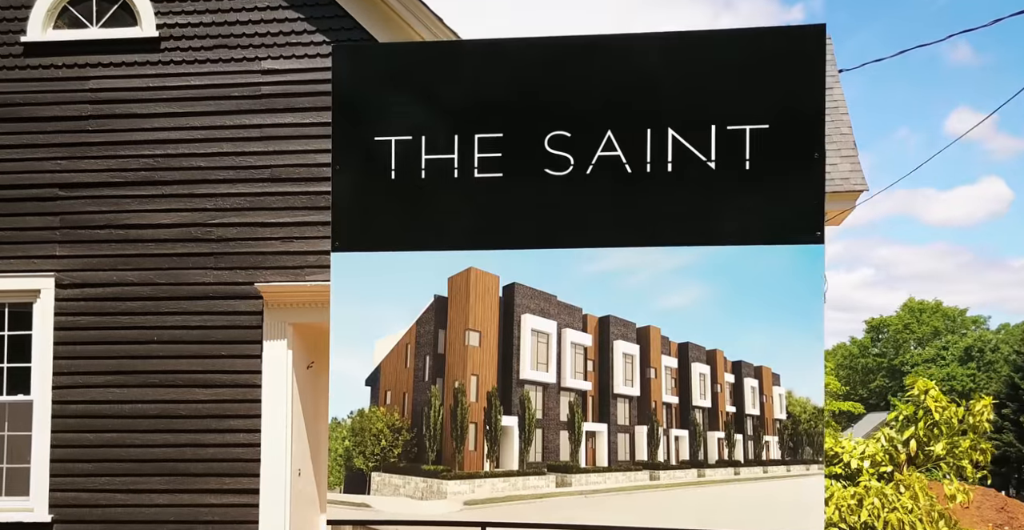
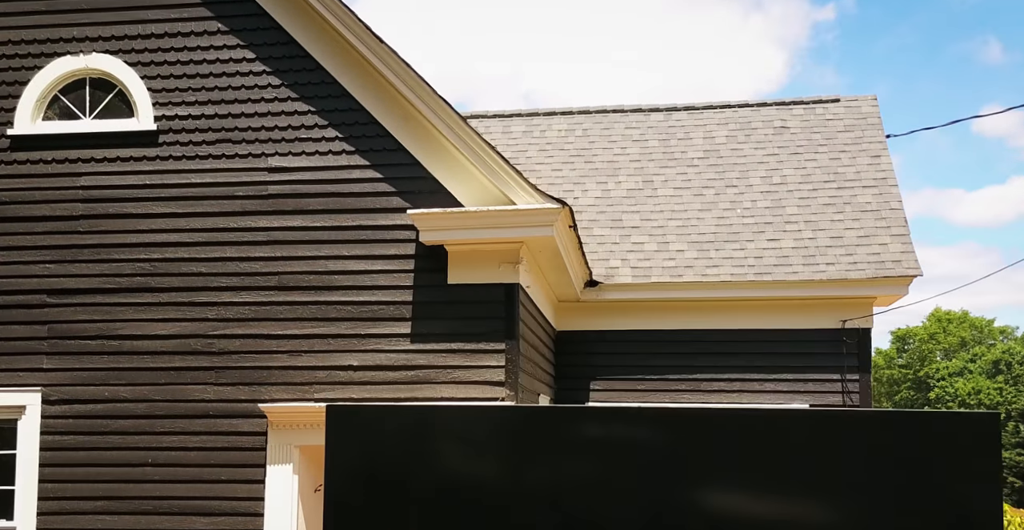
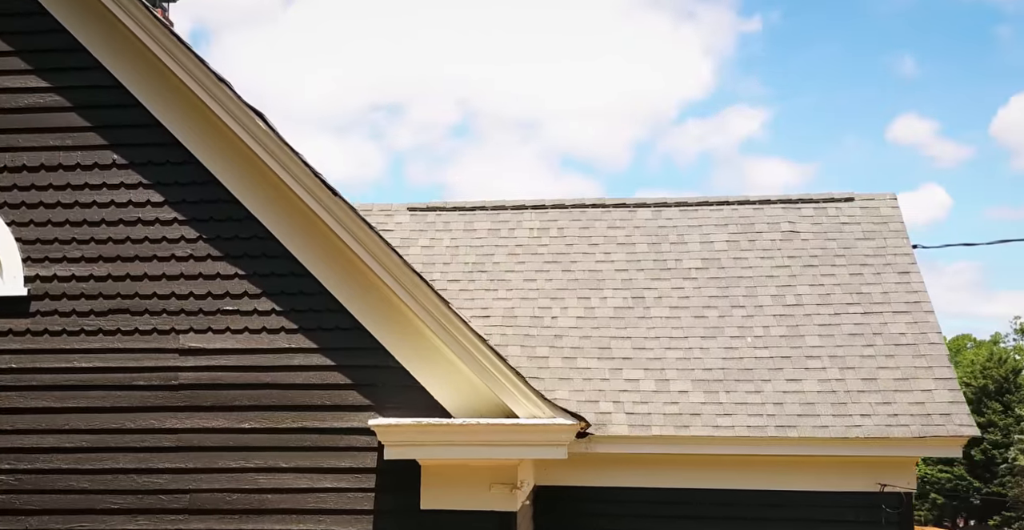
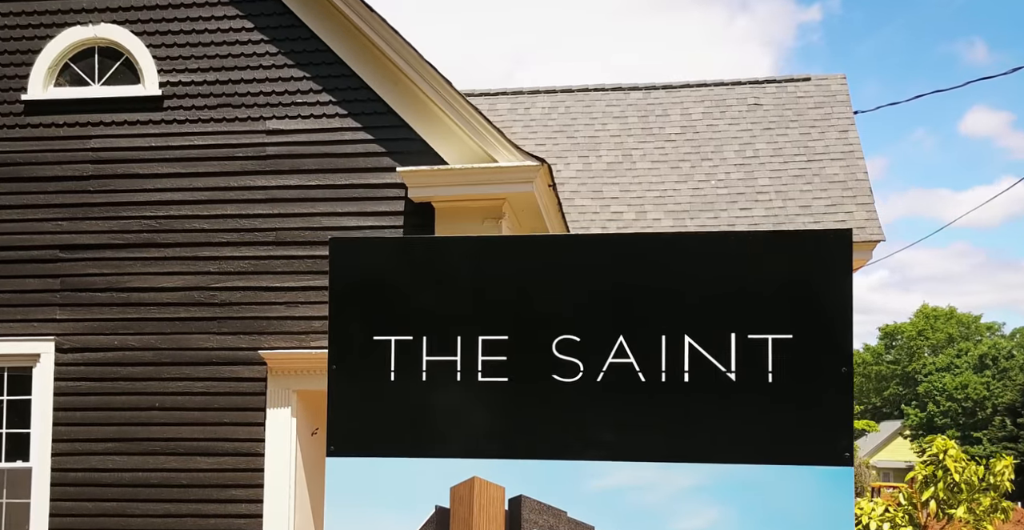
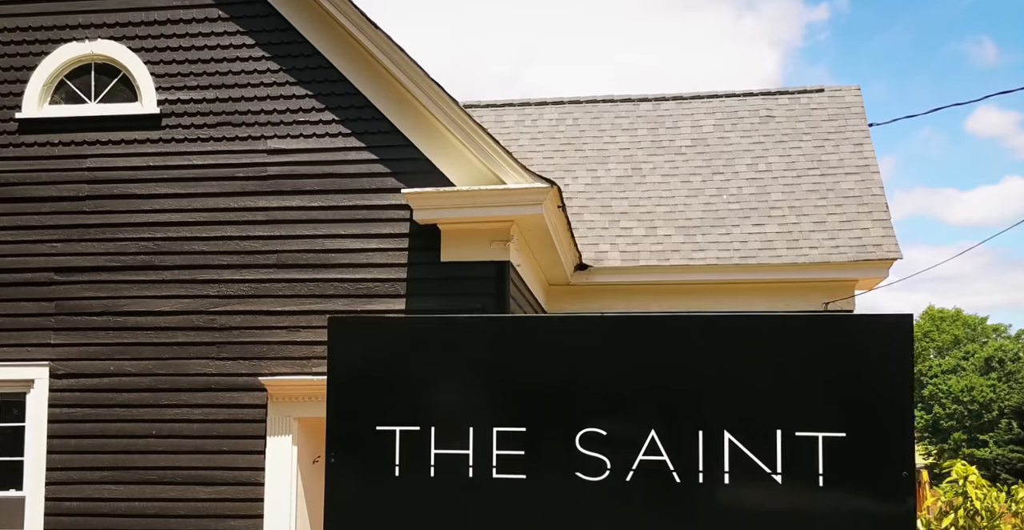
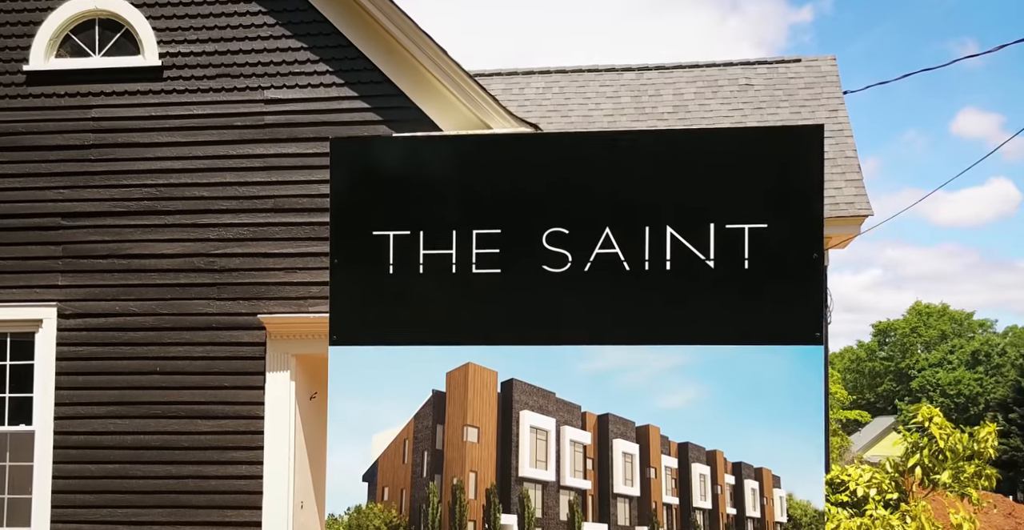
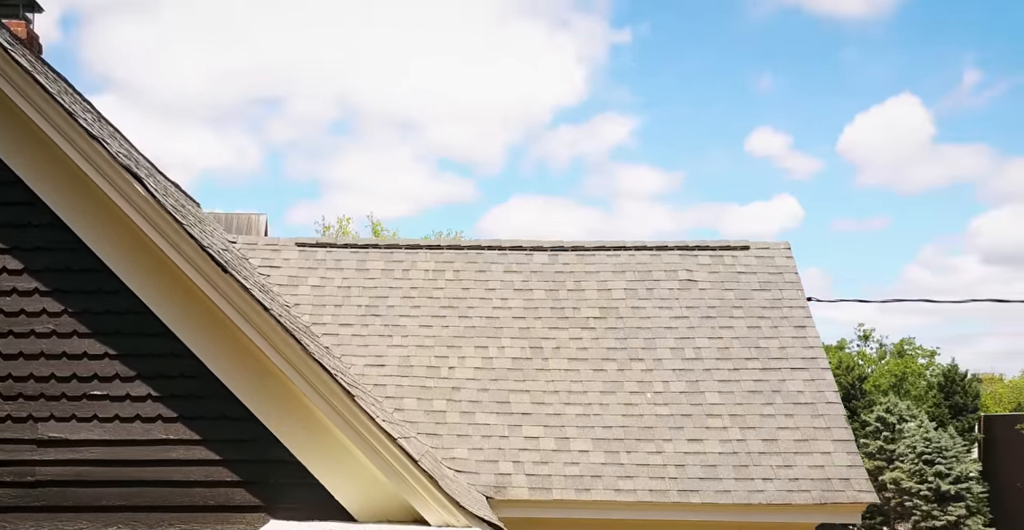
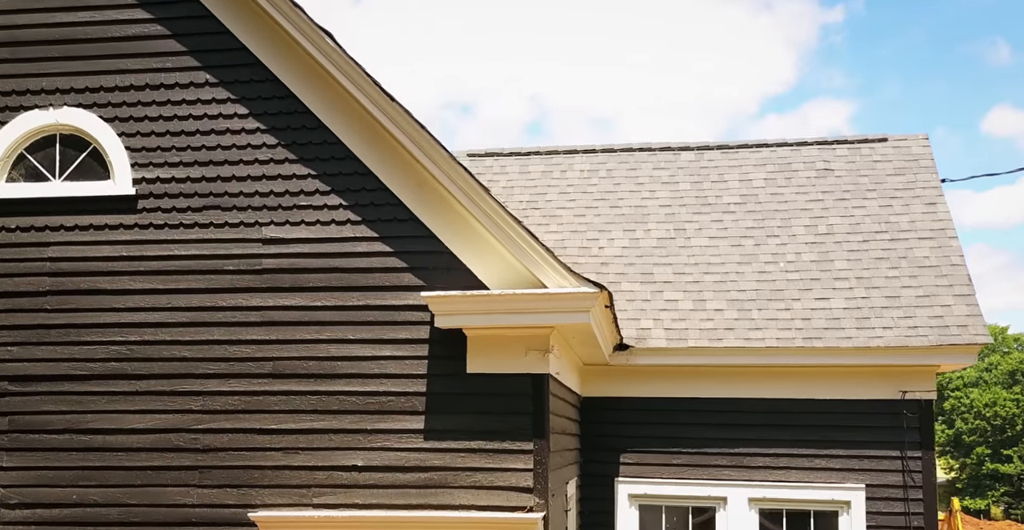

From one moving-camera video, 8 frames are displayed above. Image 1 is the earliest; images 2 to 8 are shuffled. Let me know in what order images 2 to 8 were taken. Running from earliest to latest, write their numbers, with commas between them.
6, 4, 5, 2, 8, 3, 7
